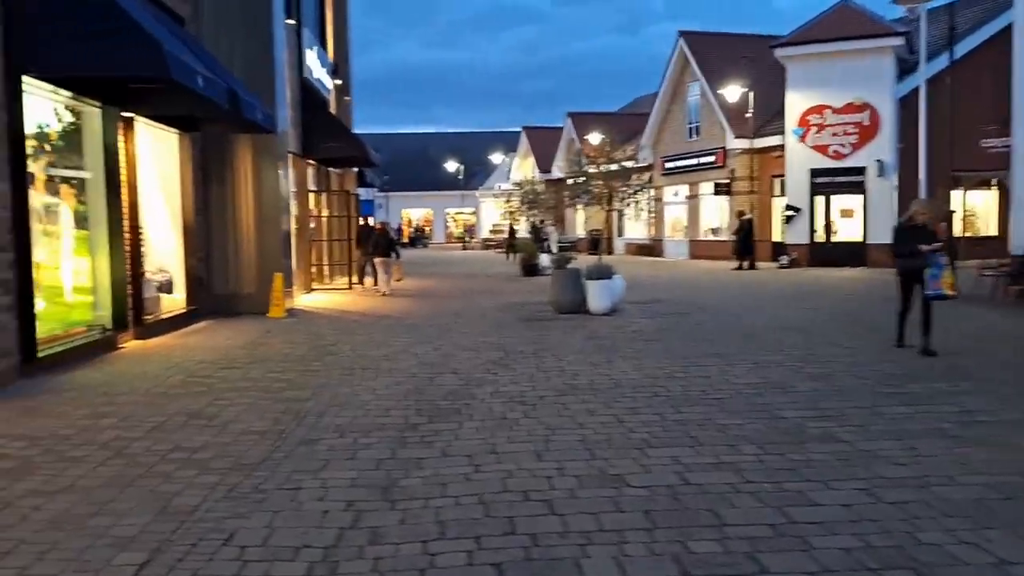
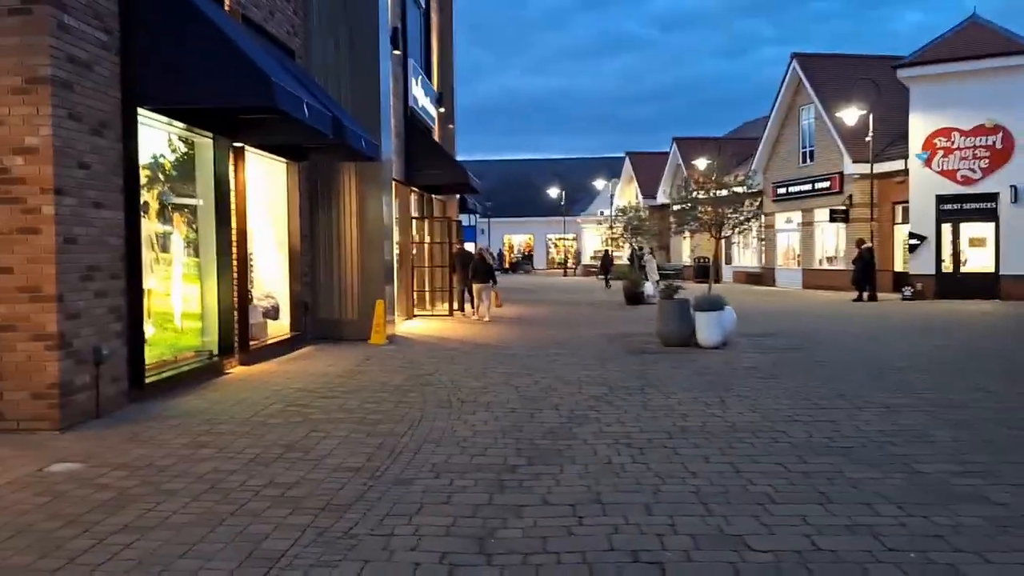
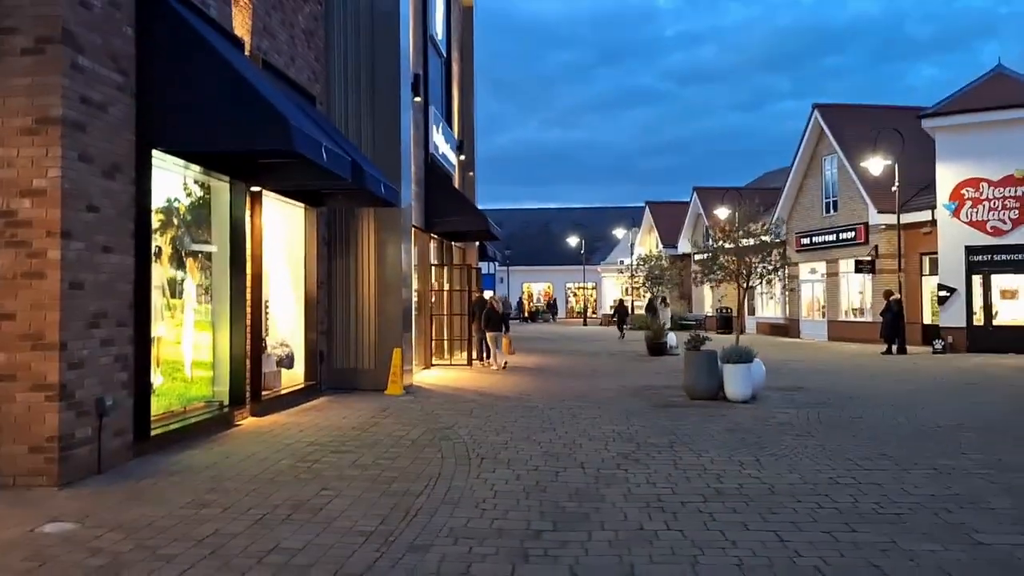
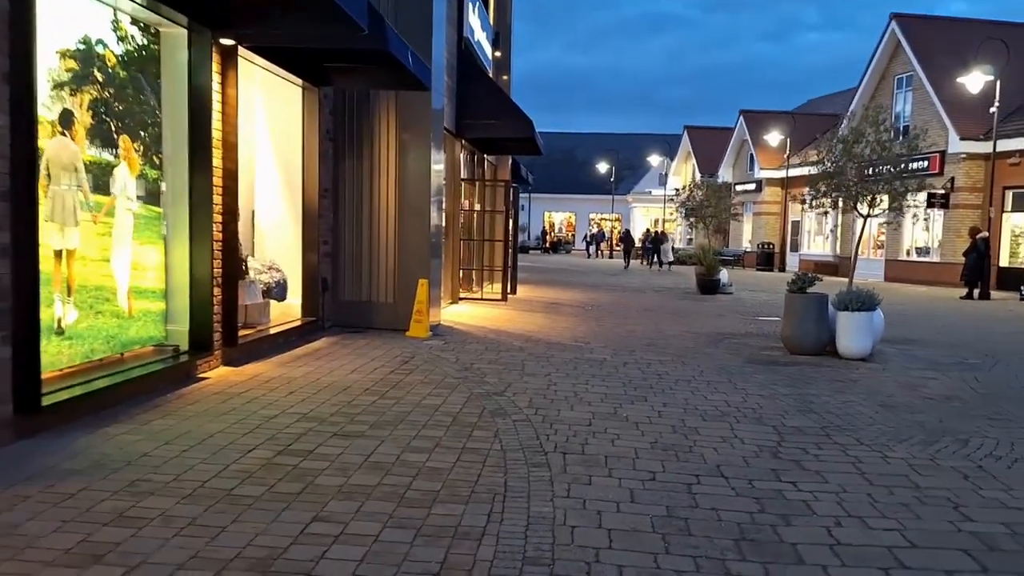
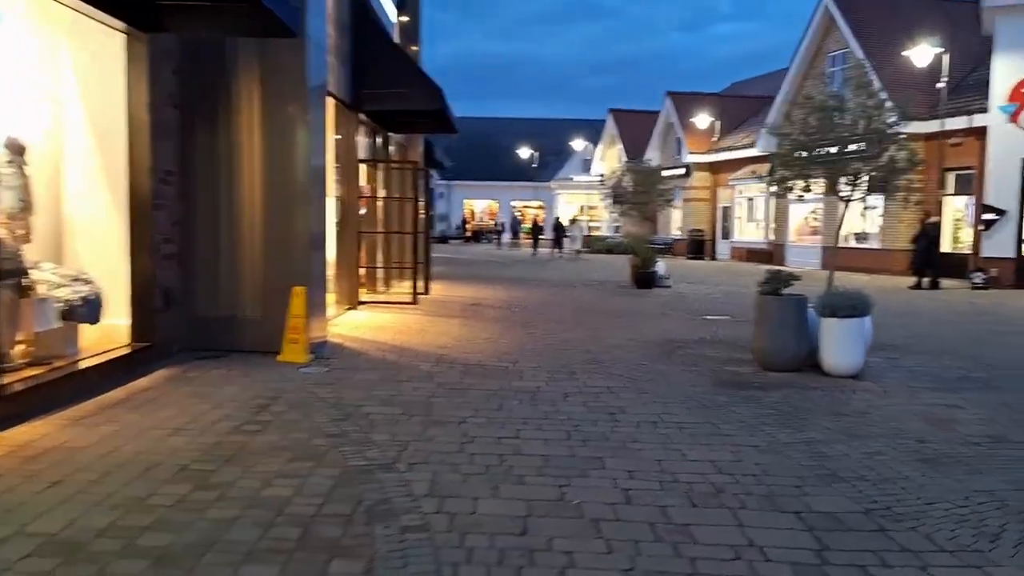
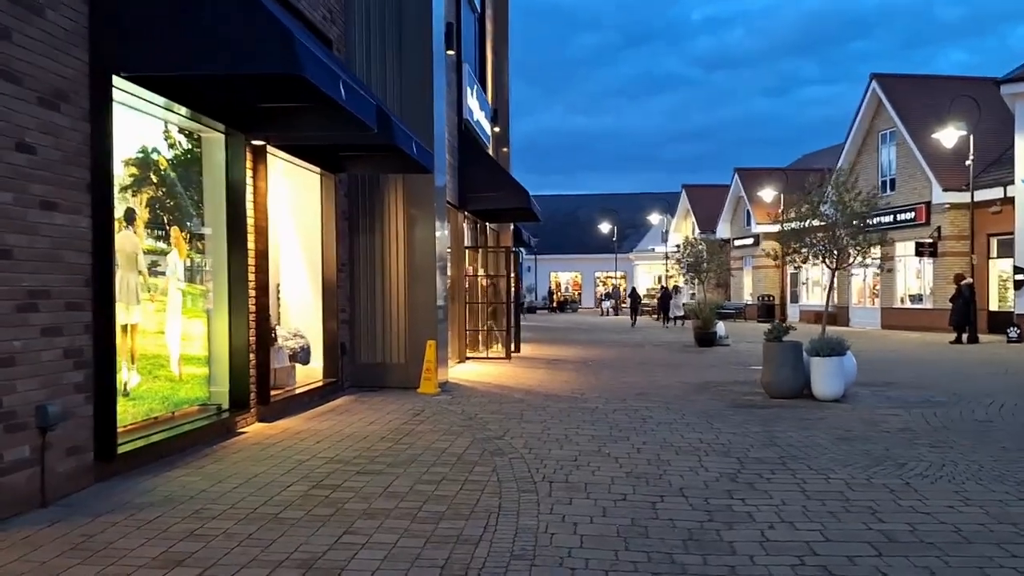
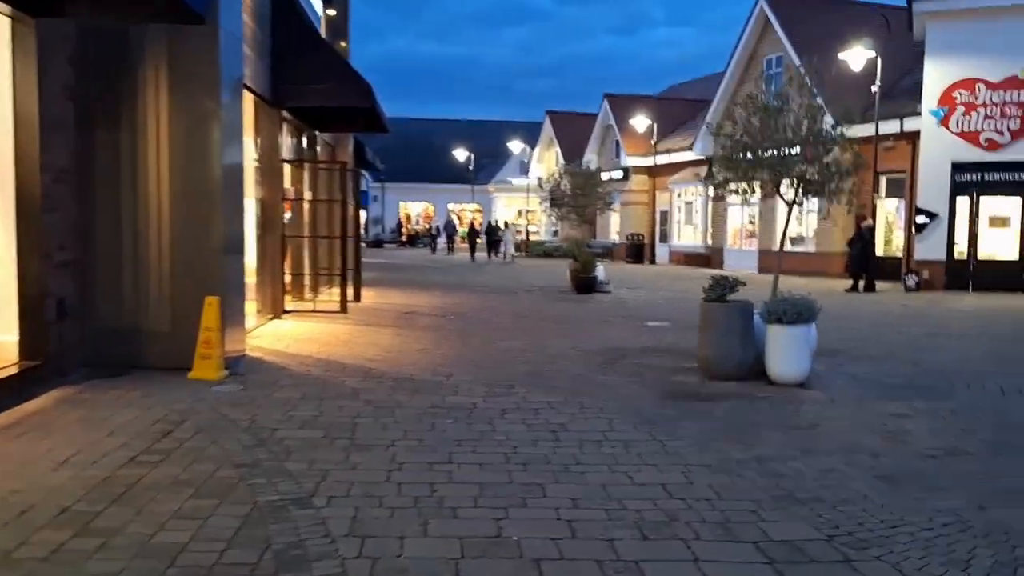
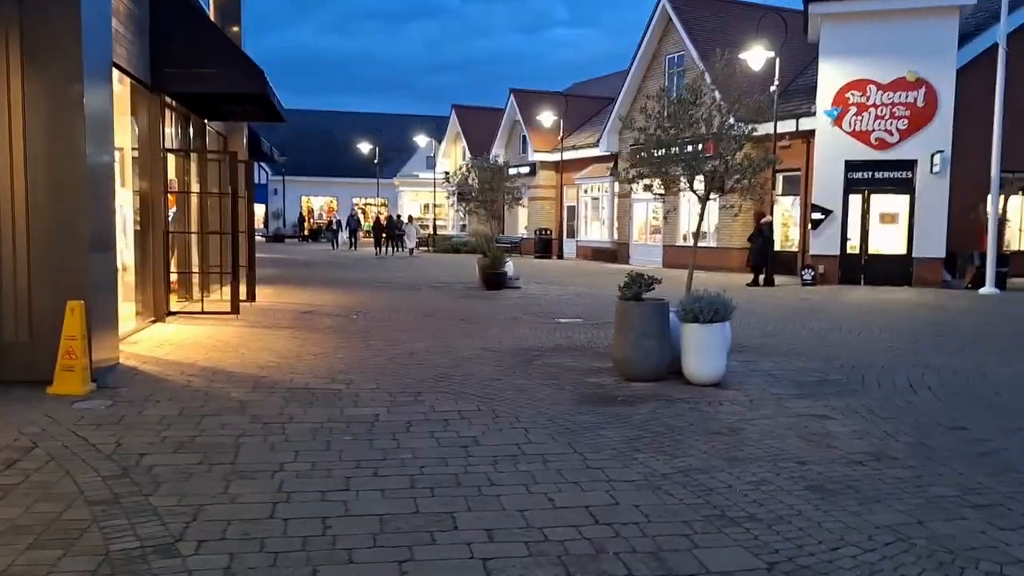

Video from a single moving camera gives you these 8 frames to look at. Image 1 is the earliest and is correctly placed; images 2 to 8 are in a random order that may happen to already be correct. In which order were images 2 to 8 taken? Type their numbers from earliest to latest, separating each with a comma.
2, 3, 6, 4, 5, 7, 8
